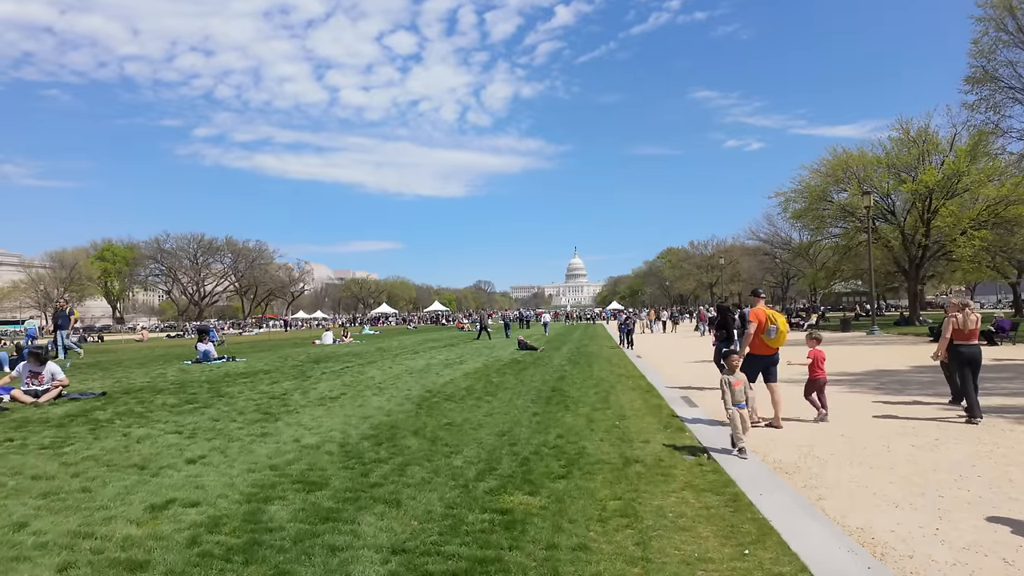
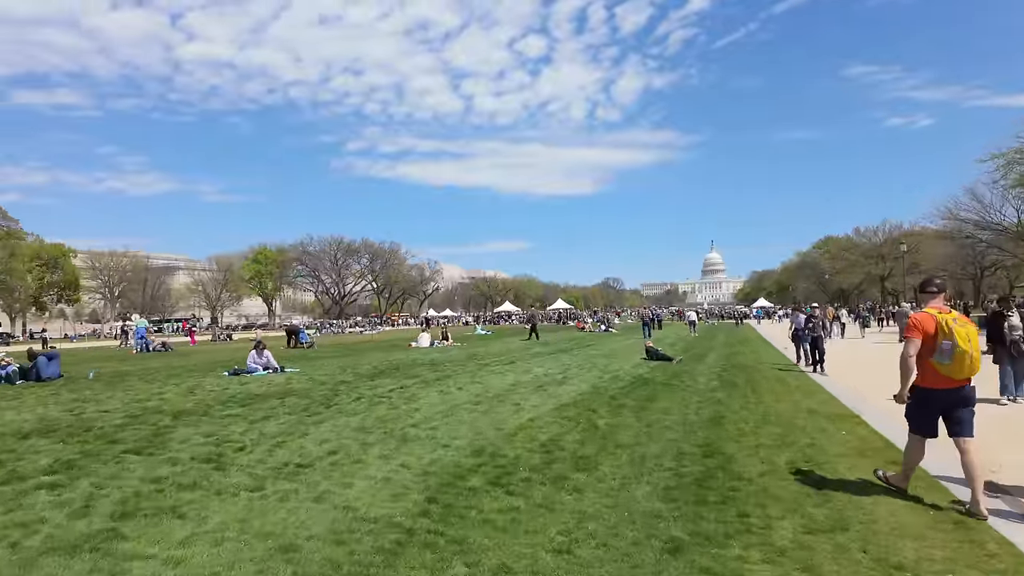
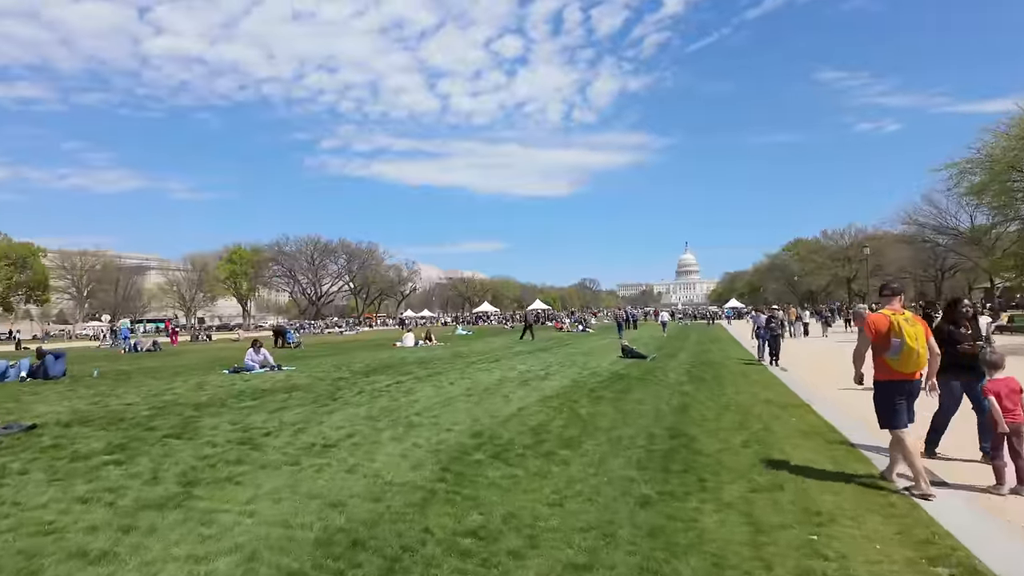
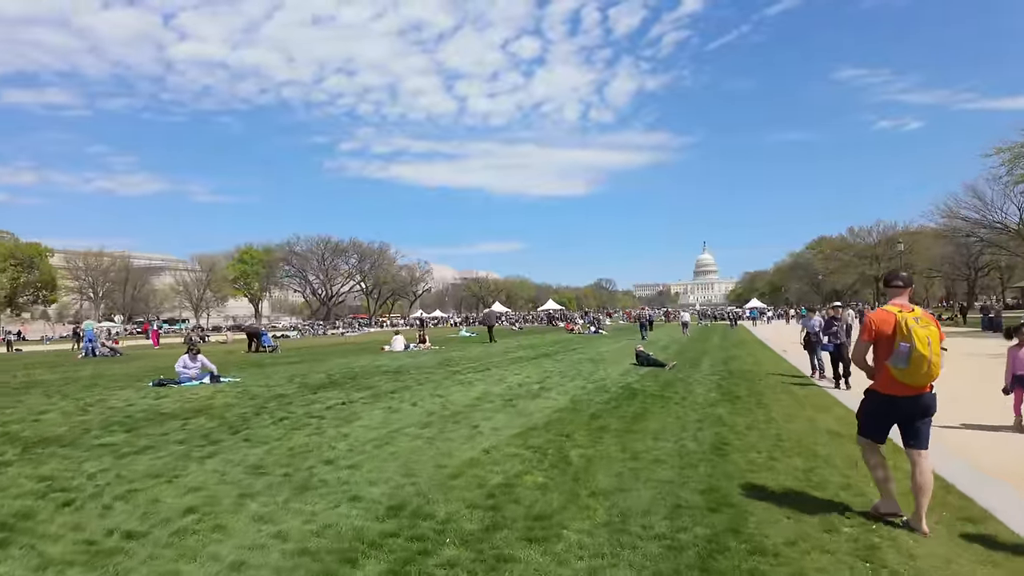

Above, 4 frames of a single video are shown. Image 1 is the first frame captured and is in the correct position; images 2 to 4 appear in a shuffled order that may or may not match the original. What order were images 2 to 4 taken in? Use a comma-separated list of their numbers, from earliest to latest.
3, 2, 4
